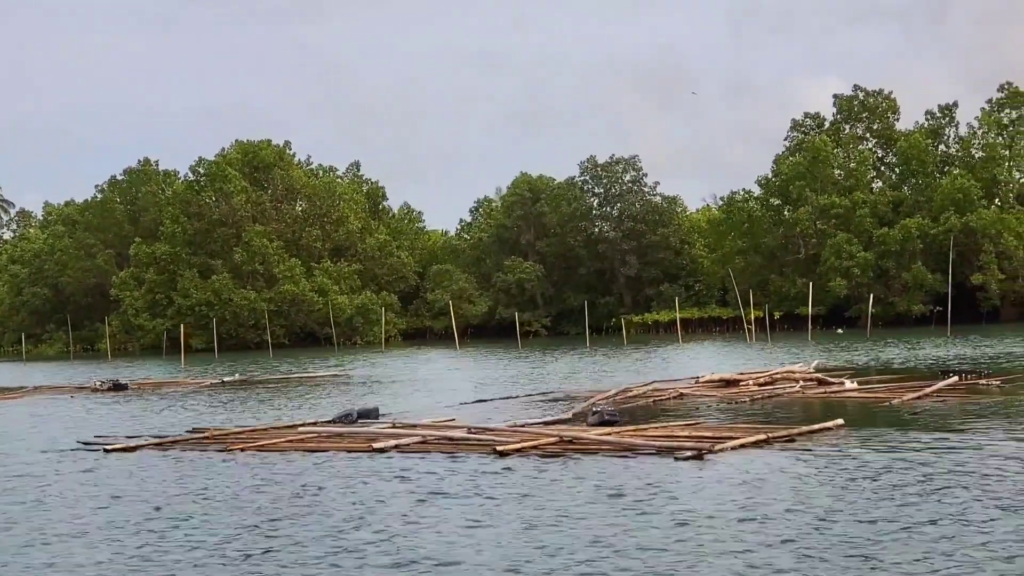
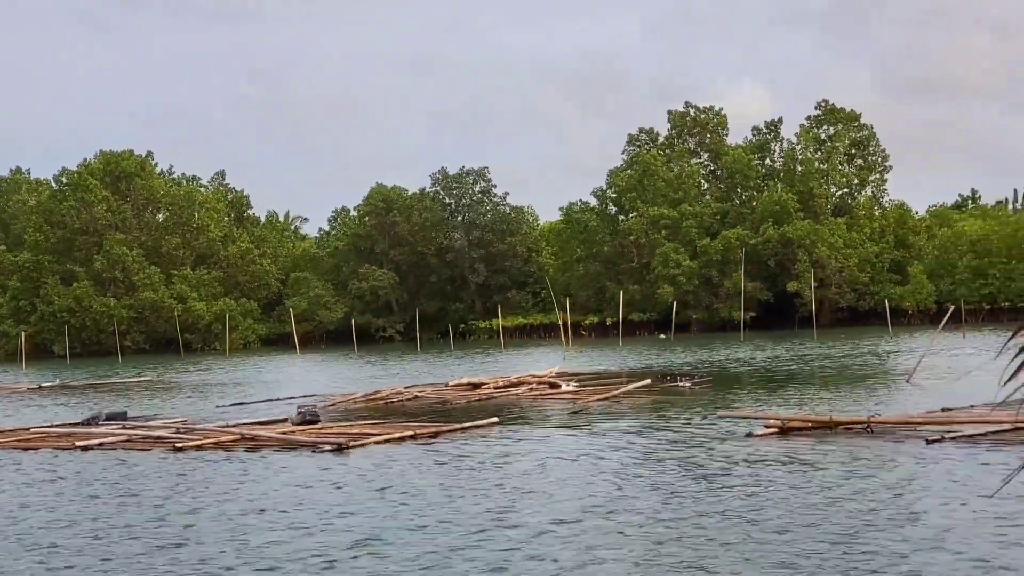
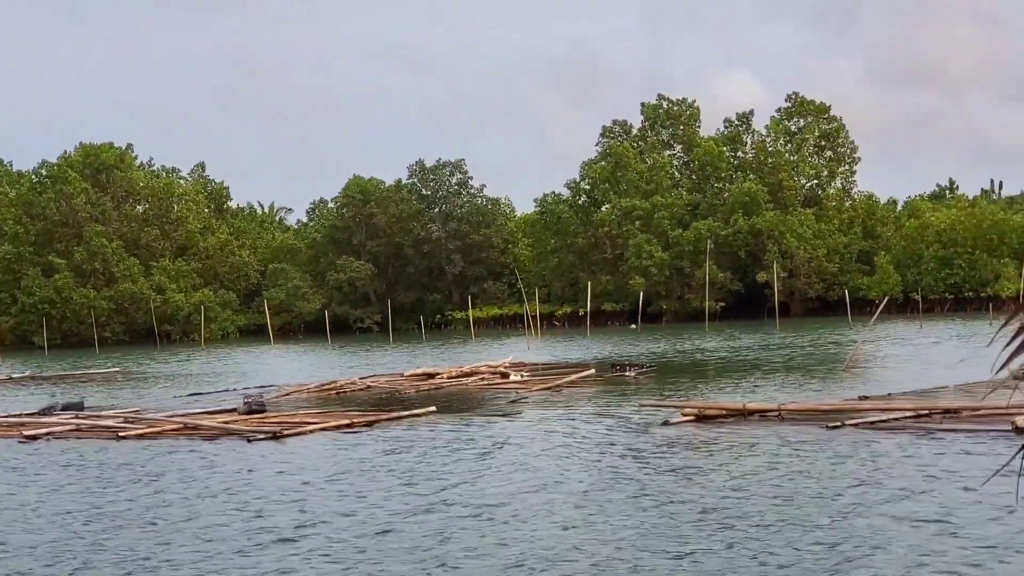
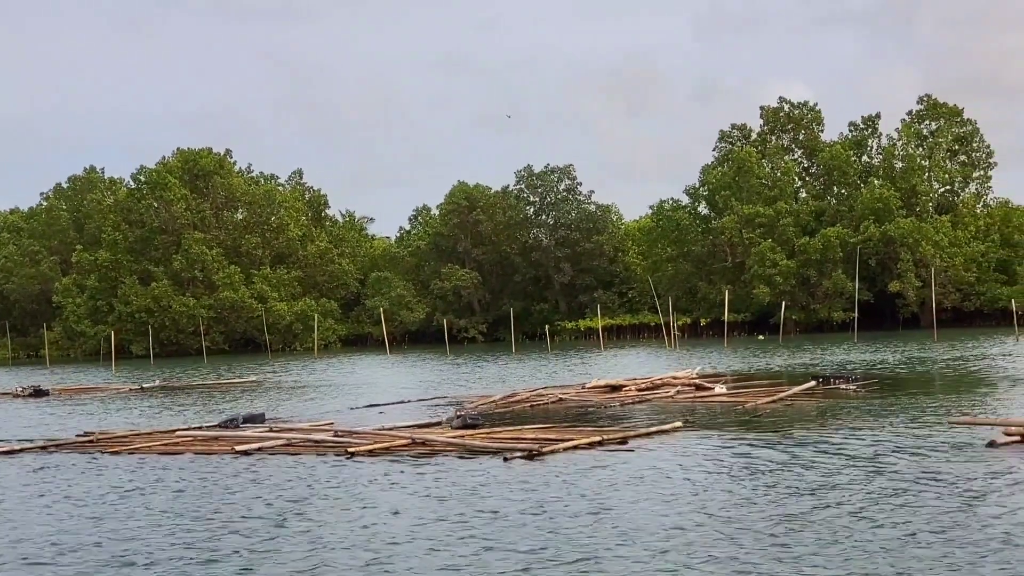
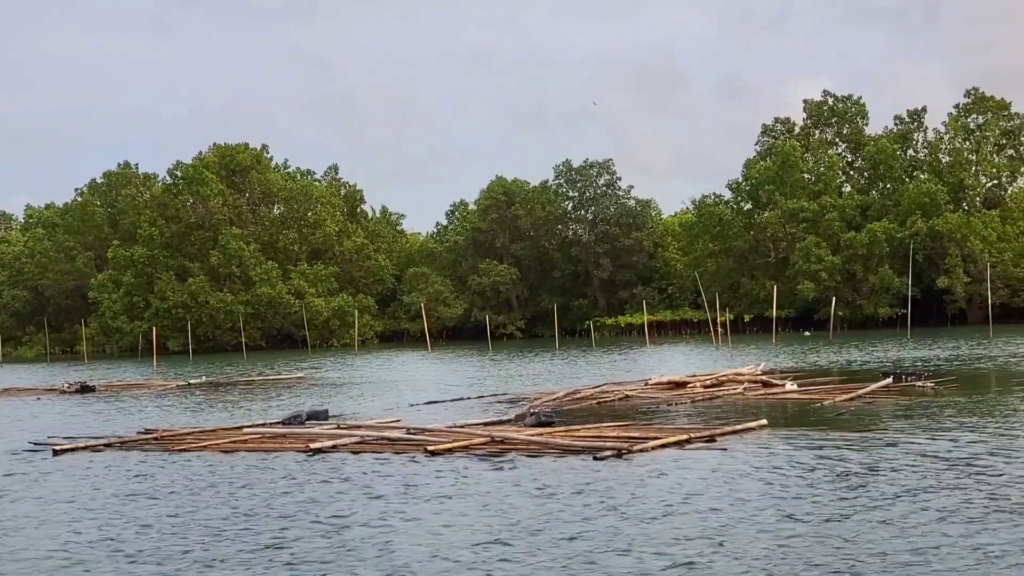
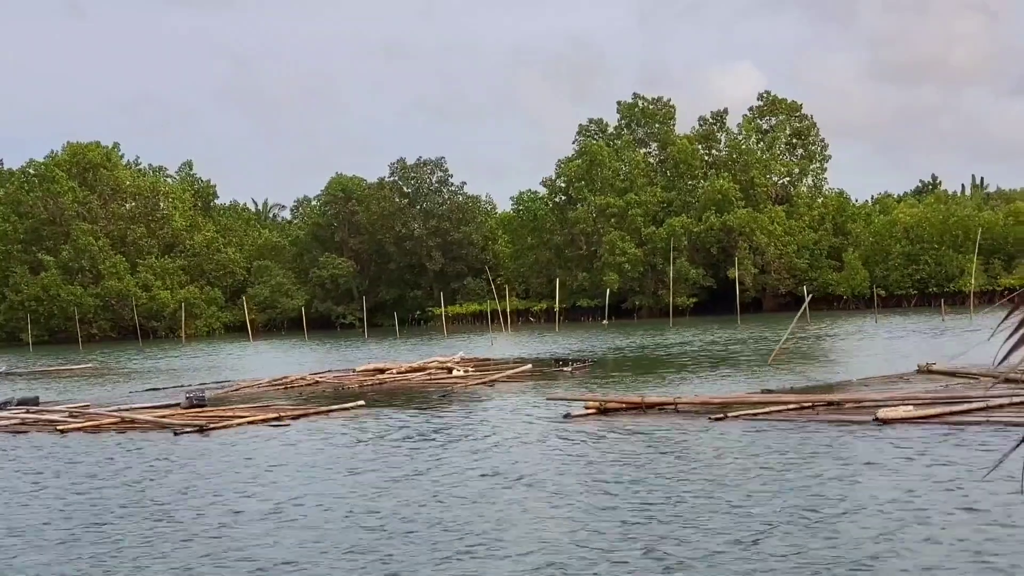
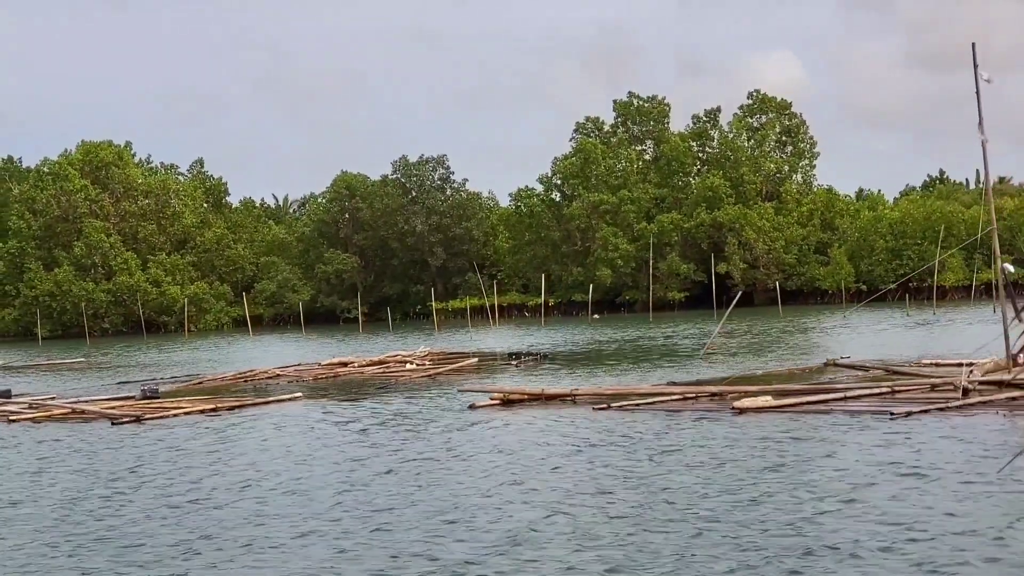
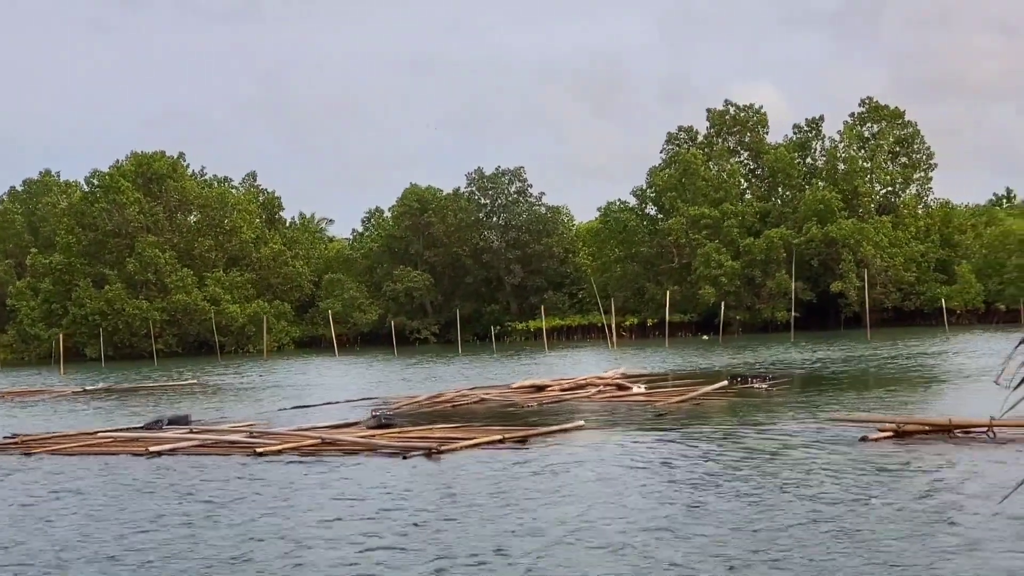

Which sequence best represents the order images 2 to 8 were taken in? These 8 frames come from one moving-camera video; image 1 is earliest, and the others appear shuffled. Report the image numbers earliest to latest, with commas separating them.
5, 4, 8, 2, 3, 6, 7
